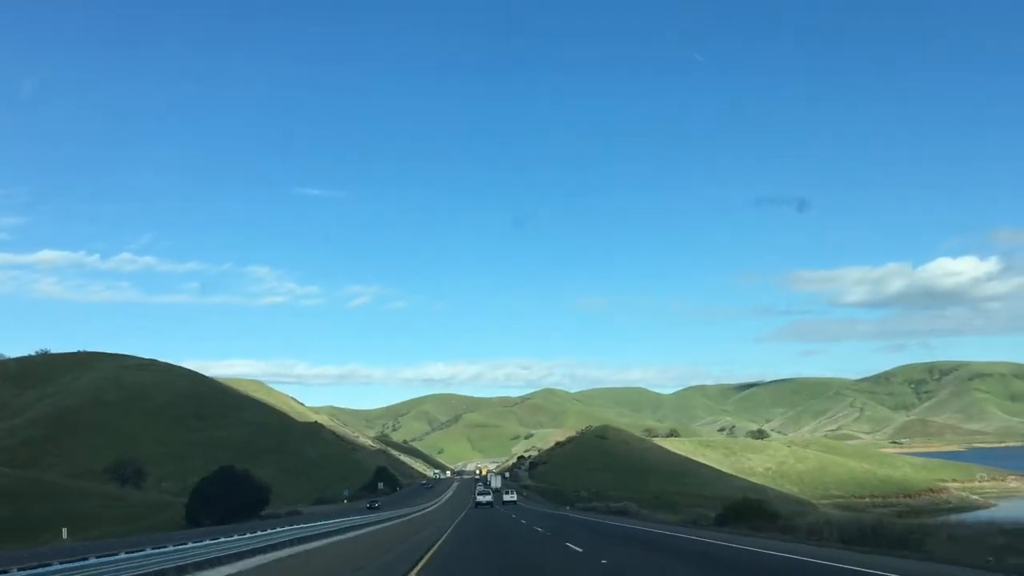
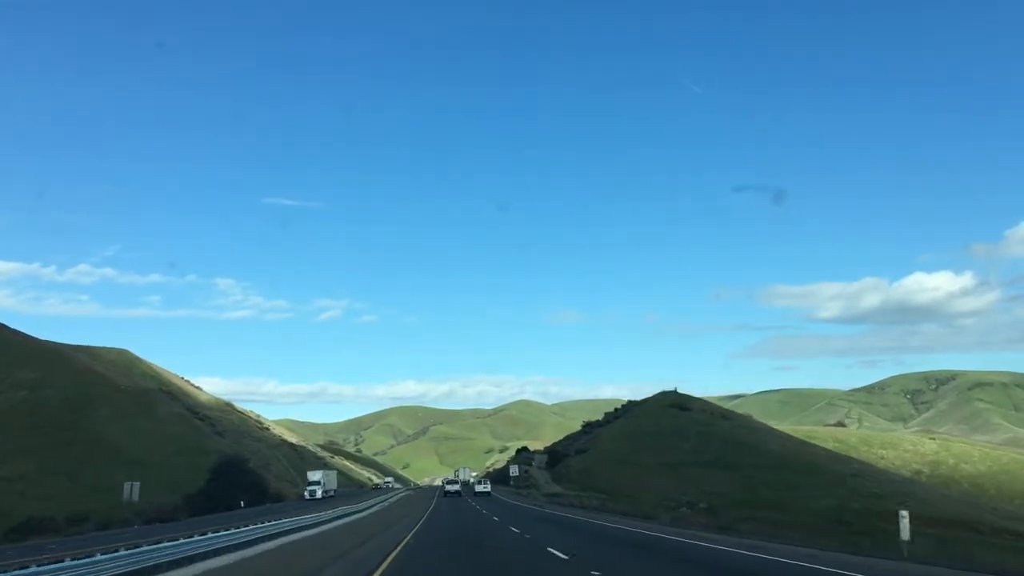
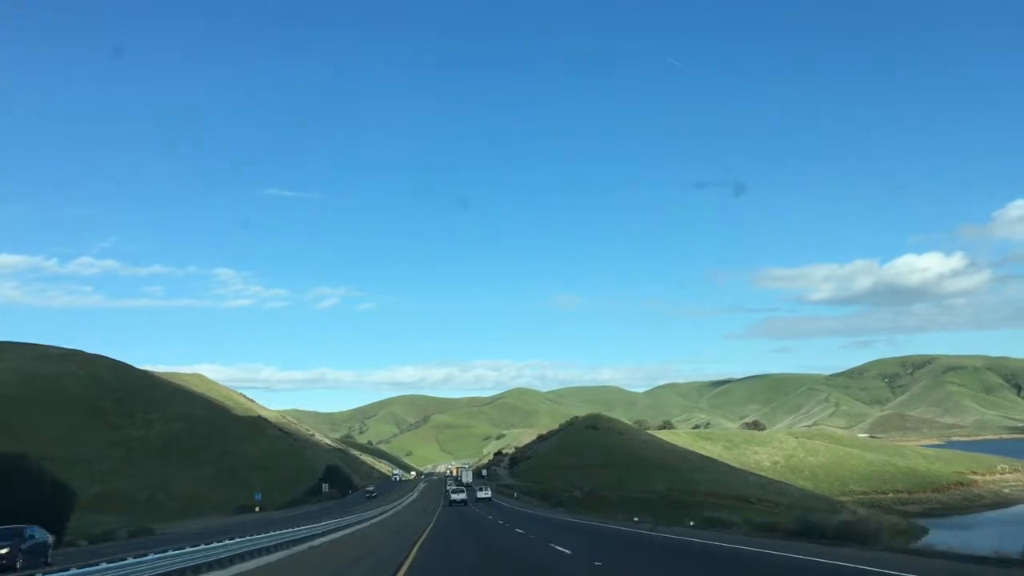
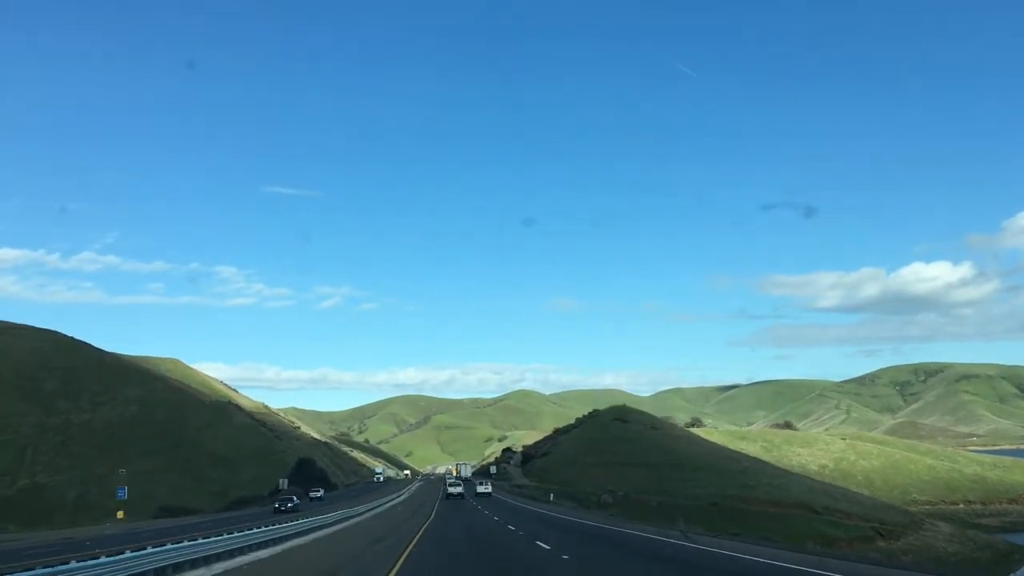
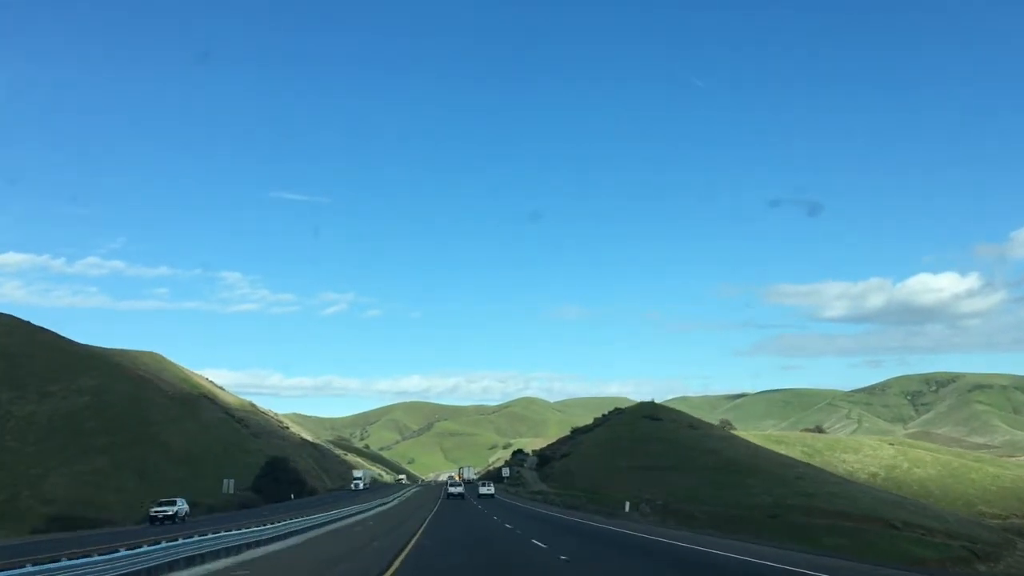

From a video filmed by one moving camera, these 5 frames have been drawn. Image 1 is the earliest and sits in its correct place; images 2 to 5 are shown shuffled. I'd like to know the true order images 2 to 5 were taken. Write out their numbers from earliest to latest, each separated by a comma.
3, 4, 5, 2
